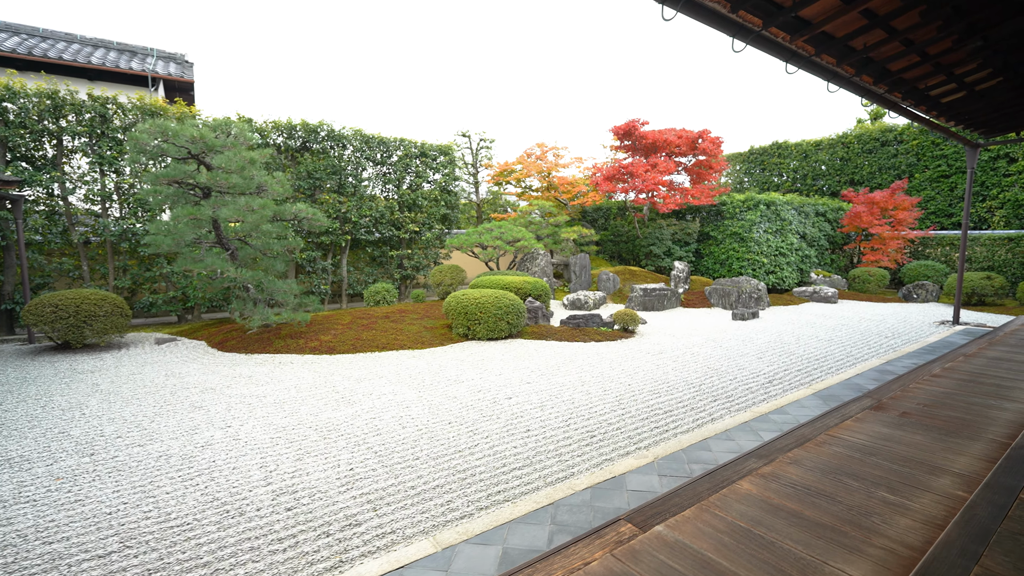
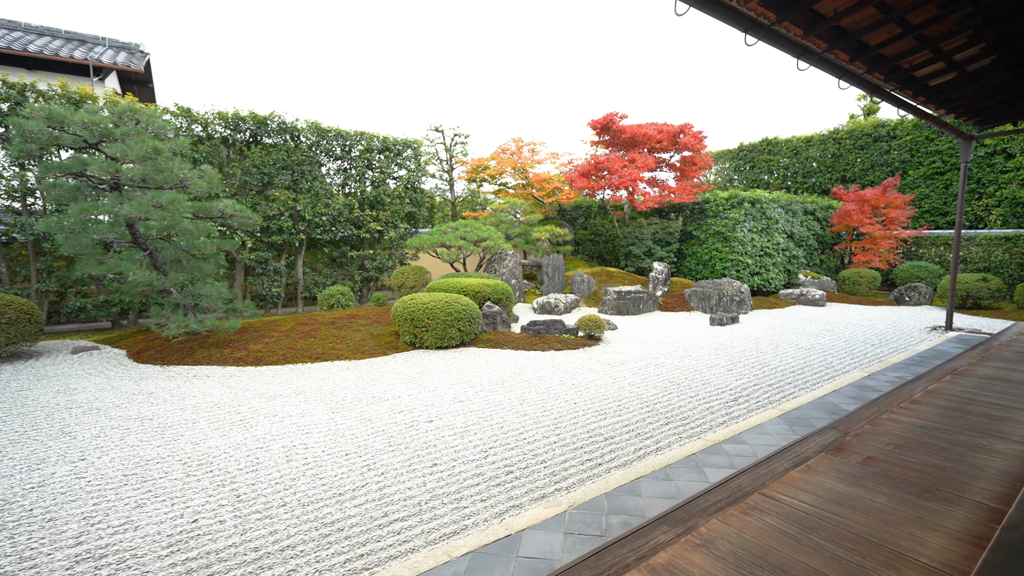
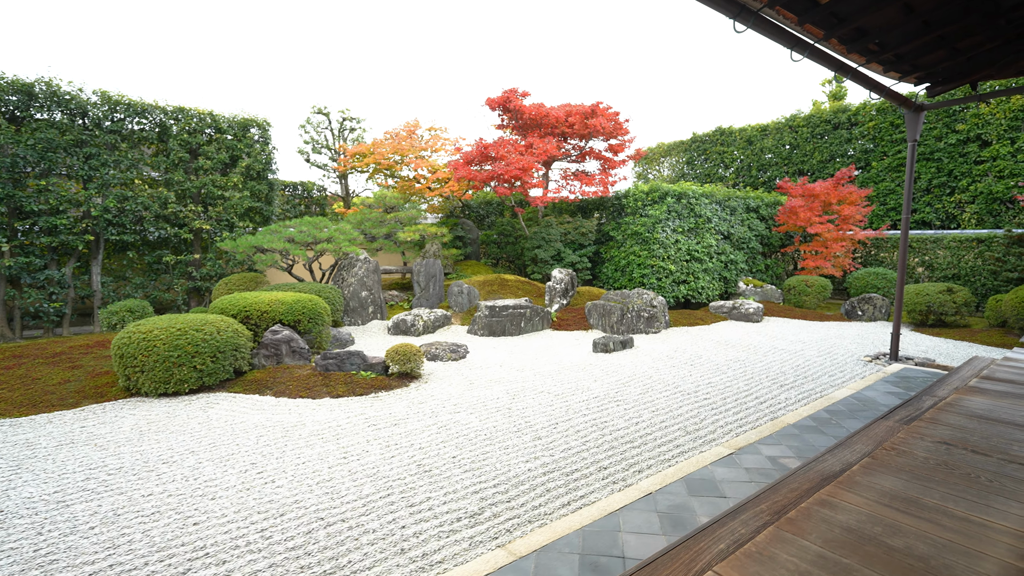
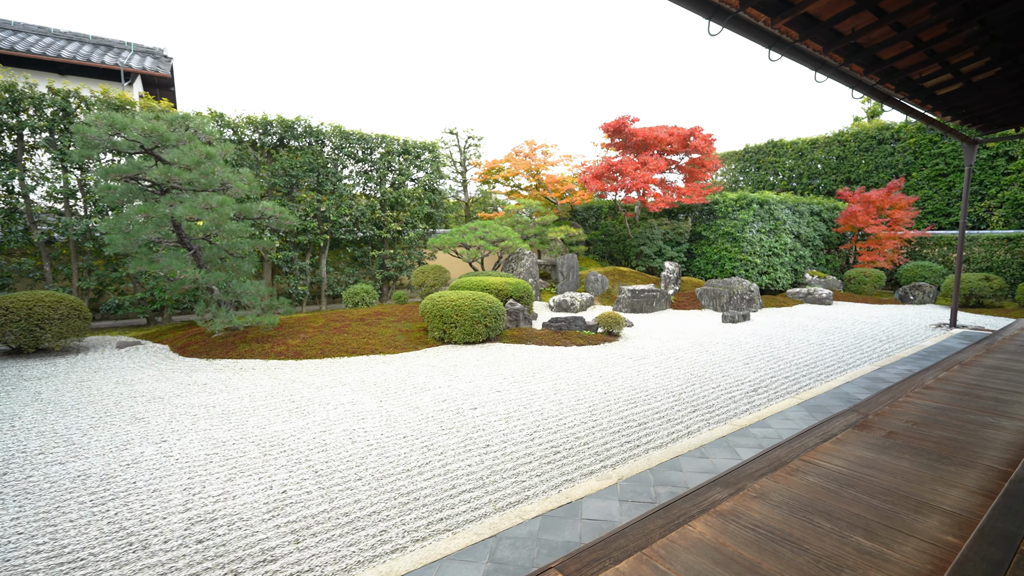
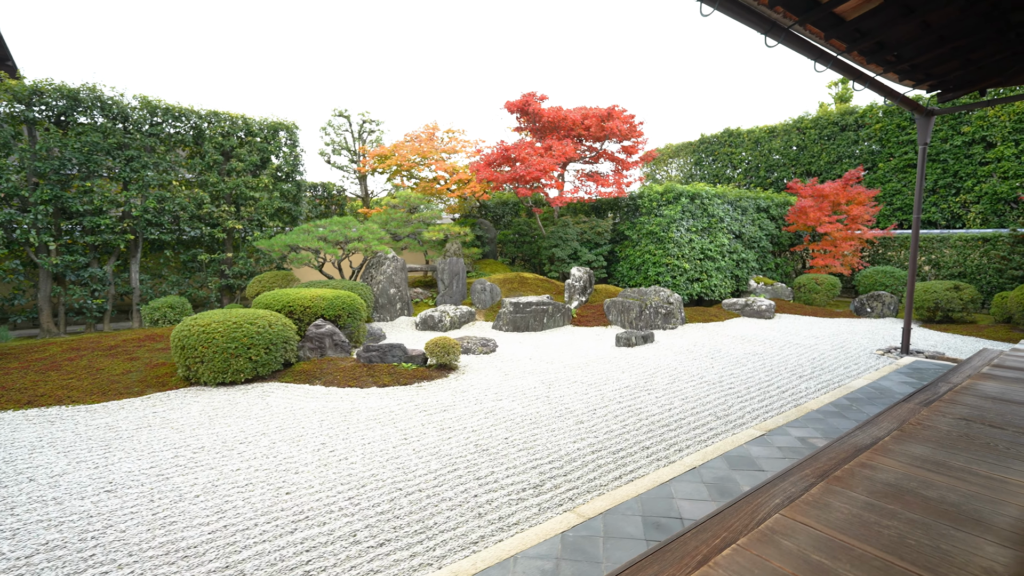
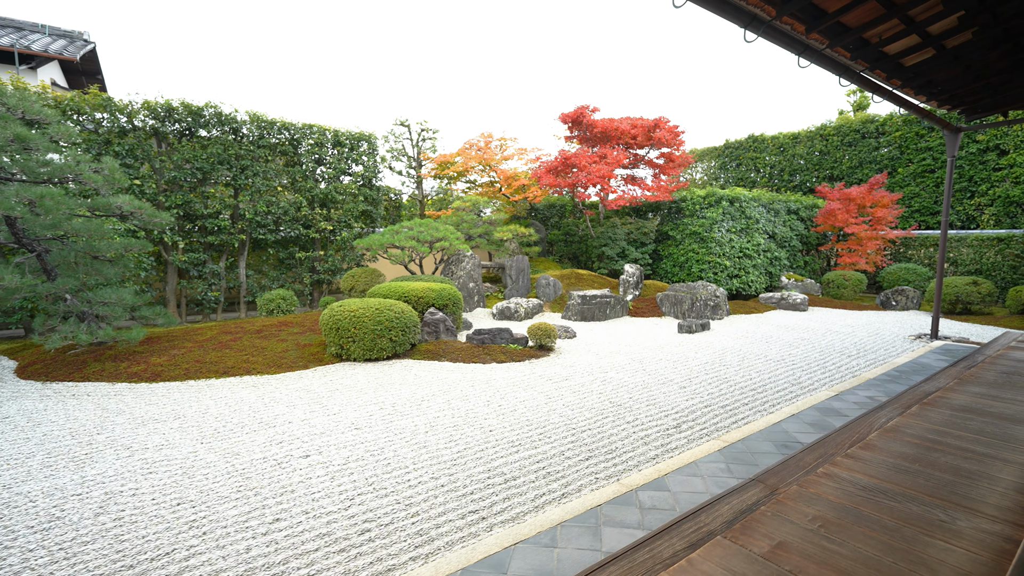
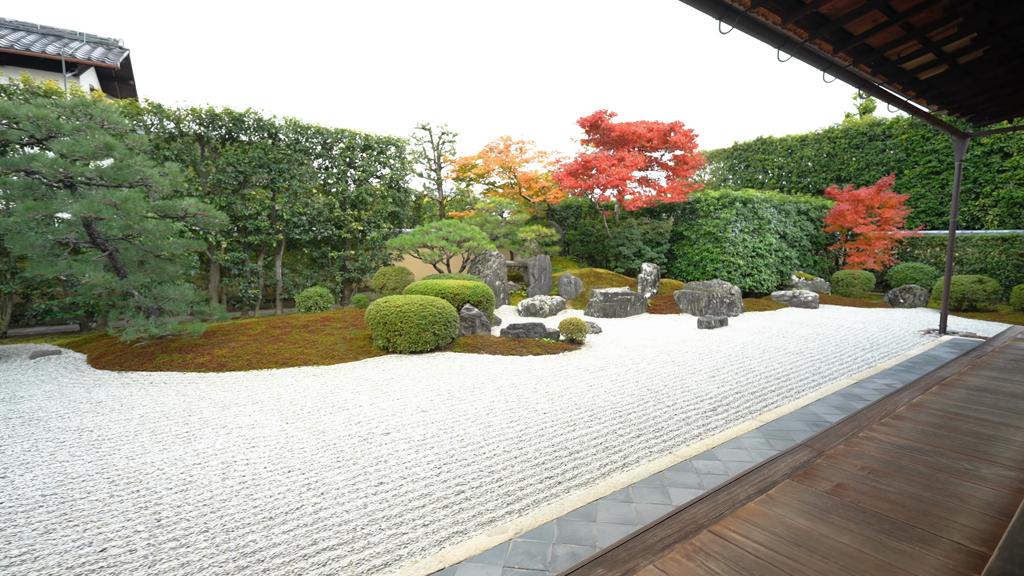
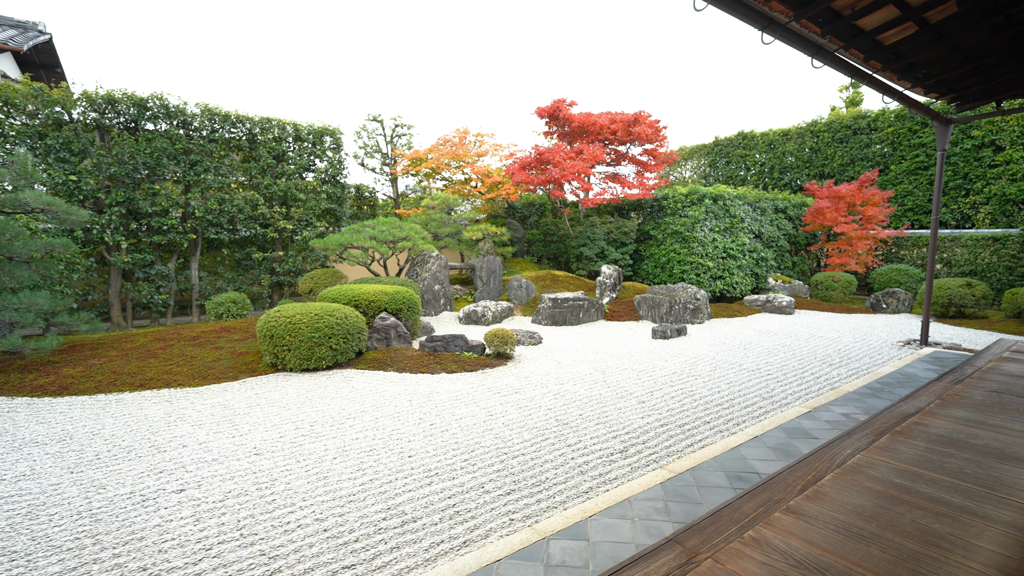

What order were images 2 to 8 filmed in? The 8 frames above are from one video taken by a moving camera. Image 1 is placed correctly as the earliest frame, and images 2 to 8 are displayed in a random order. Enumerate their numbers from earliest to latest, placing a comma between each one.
4, 2, 7, 6, 8, 5, 3
